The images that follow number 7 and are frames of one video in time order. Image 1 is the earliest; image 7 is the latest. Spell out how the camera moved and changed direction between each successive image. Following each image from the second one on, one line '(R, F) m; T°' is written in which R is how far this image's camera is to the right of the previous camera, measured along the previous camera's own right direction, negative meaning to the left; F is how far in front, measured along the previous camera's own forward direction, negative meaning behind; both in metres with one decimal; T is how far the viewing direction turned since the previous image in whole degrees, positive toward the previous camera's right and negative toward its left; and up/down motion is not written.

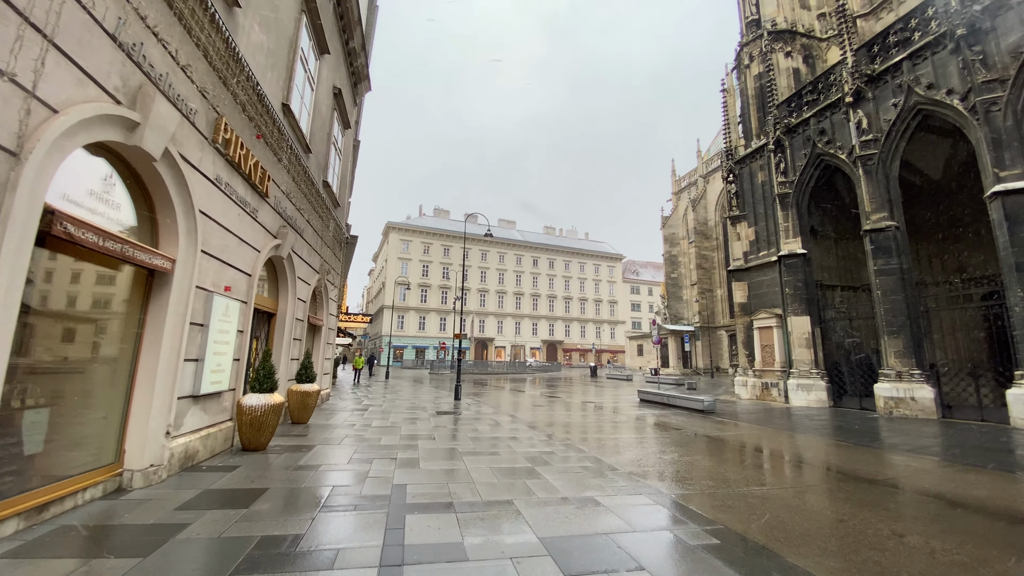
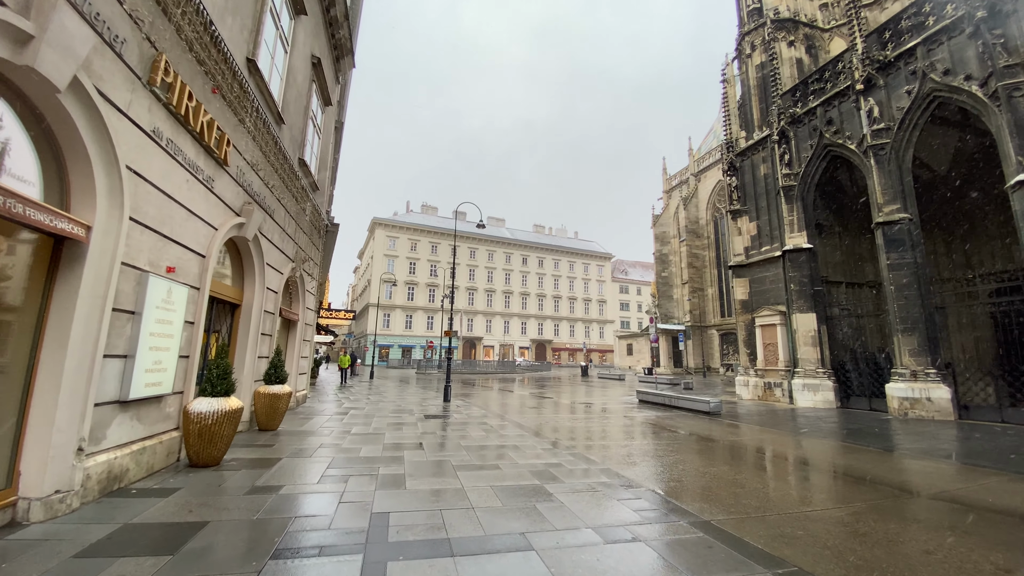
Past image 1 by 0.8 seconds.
(-0.2, +0.9) m; +2°
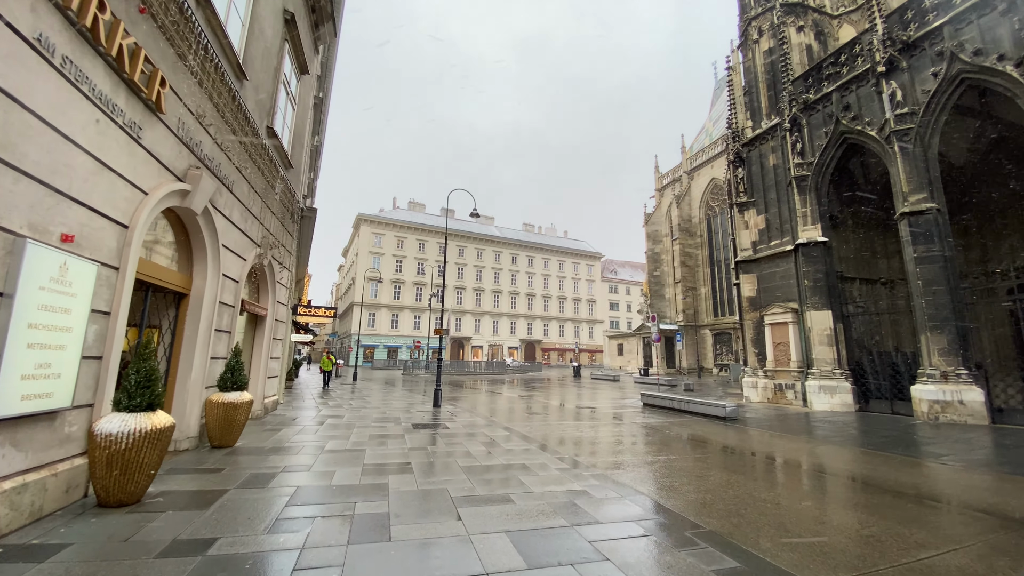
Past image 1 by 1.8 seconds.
(-0.3, +1.1) m; +2°
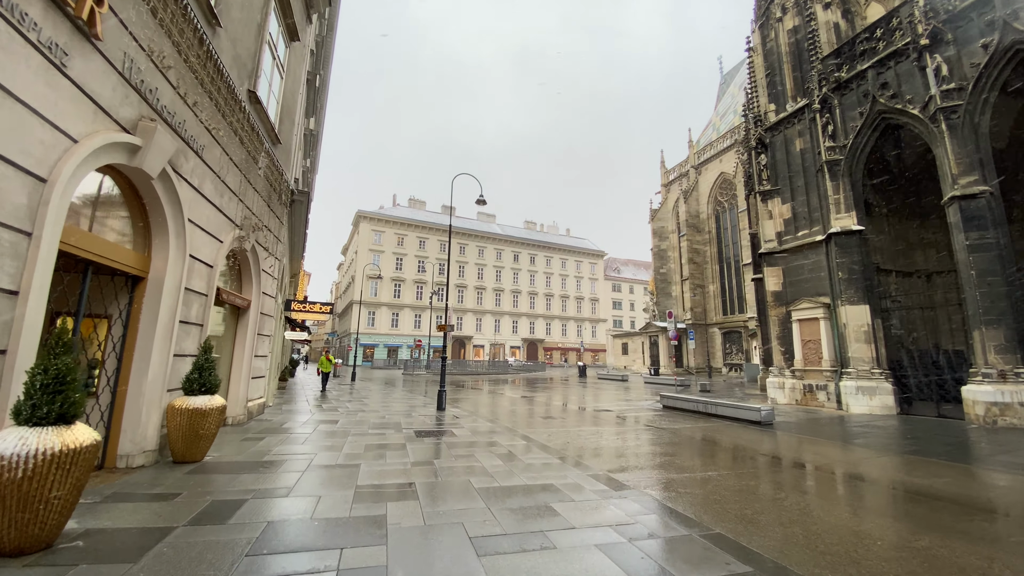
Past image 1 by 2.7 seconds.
(-0.3, +1.0) m; 0°
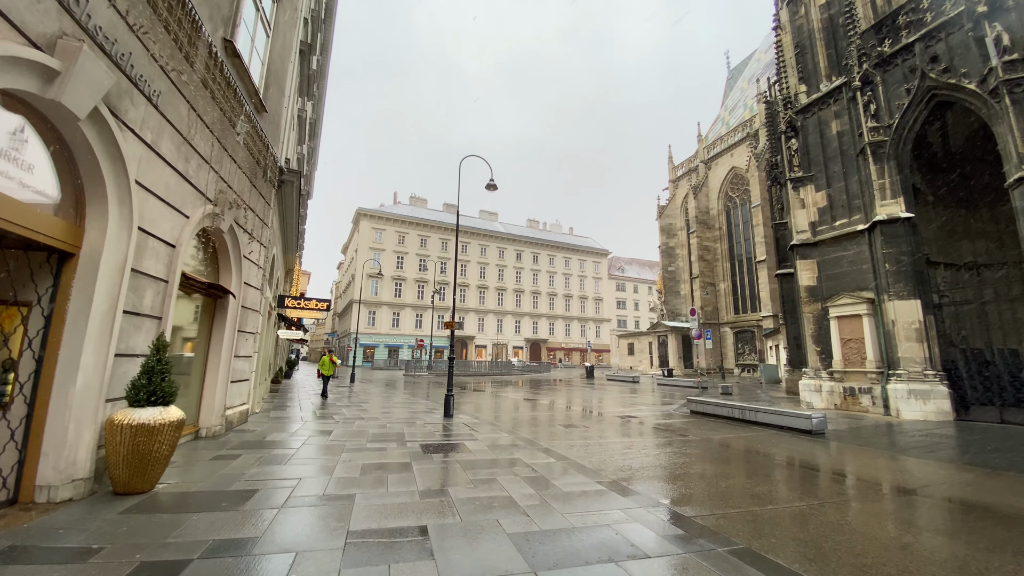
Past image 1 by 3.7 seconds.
(-0.4, +1.1) m; 0°
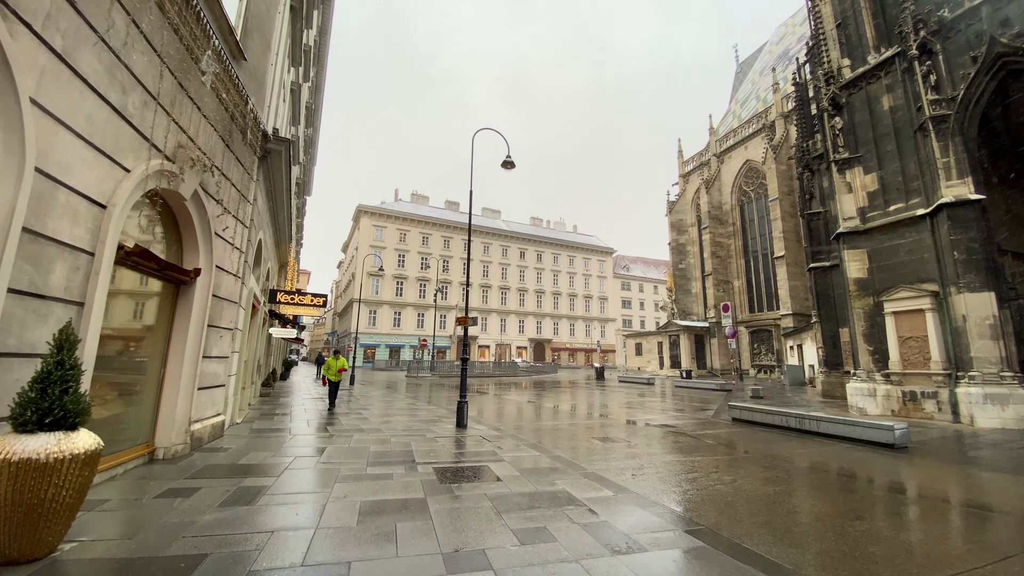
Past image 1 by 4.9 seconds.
(-0.5, +1.3) m; 0°
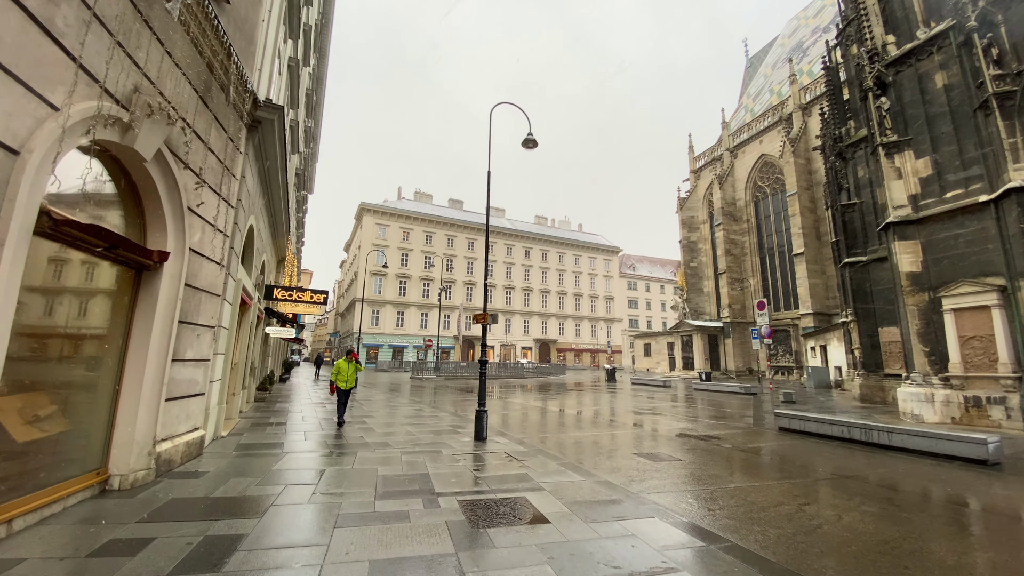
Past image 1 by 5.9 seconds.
(-0.4, +1.0) m; 0°
